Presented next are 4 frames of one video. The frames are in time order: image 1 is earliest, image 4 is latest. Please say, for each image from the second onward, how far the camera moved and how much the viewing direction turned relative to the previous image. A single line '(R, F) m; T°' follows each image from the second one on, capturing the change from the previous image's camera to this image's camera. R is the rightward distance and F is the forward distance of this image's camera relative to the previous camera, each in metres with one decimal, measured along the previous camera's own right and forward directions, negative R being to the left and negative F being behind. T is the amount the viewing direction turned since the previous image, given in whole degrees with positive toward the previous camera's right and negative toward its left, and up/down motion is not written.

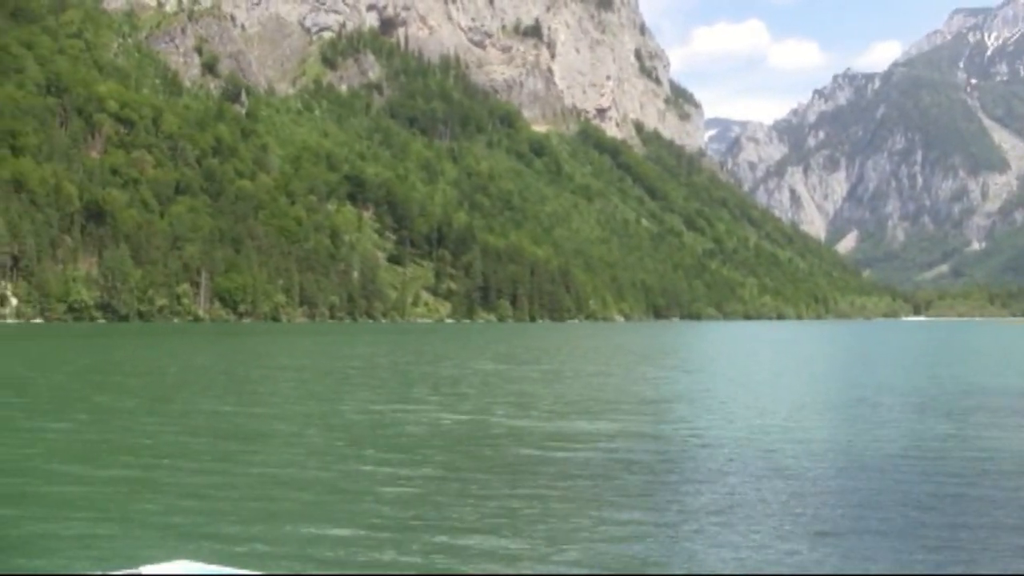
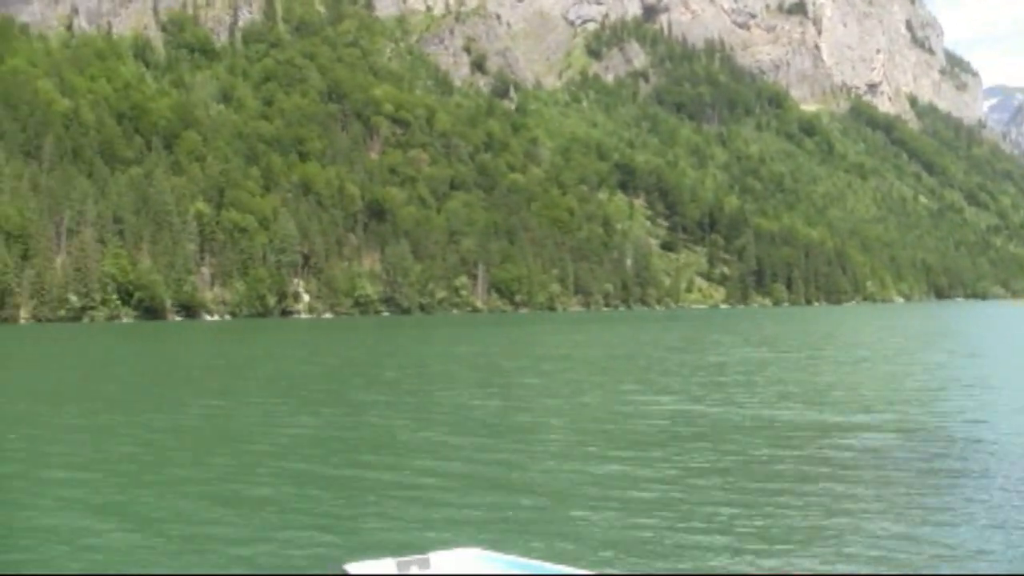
(+0.7, -3.1) m; -11°
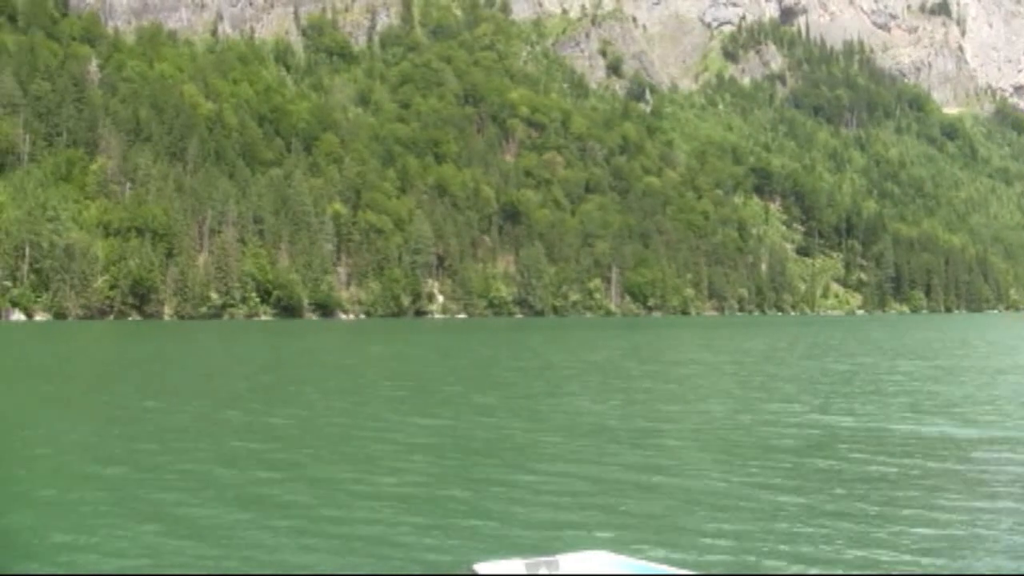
(-0.1, +0.1) m; -5°
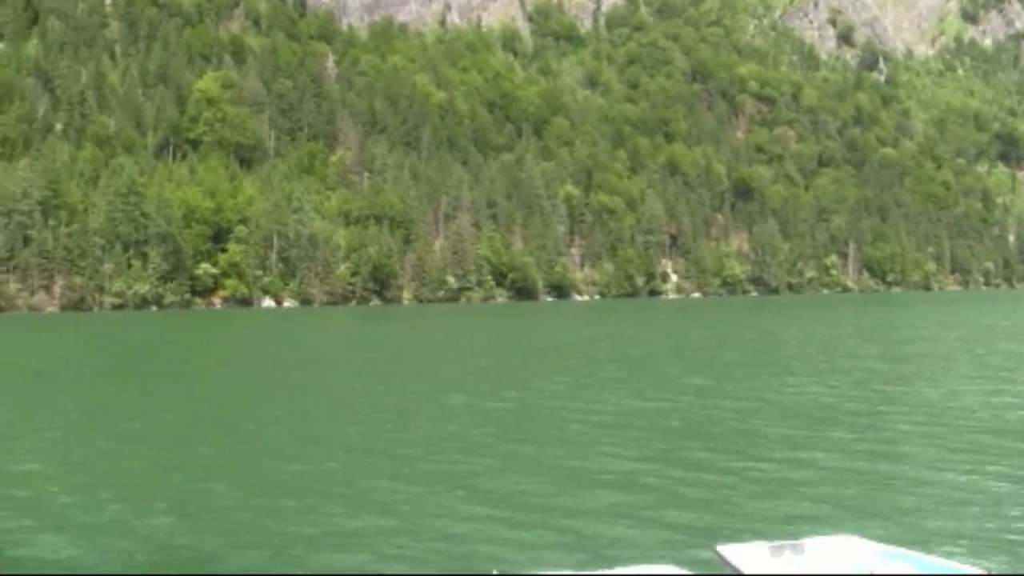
(-0.3, +0.1) m; -9°
